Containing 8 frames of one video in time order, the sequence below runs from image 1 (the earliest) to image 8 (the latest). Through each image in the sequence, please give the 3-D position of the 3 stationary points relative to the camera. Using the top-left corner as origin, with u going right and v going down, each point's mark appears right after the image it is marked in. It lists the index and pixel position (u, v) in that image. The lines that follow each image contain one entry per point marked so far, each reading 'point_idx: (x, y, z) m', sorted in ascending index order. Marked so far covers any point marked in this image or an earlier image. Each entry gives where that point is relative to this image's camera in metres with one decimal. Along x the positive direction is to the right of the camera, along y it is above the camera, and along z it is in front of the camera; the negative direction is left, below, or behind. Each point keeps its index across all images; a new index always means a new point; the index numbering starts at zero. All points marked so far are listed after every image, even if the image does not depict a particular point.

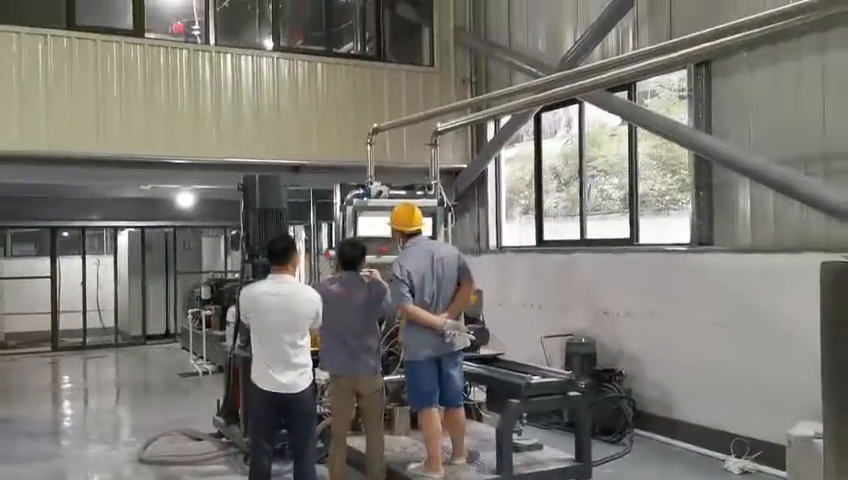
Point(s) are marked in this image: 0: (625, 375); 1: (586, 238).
0: (+1.5, -1.0, +5.9) m
1: (+1.4, 0.0, +6.5) m
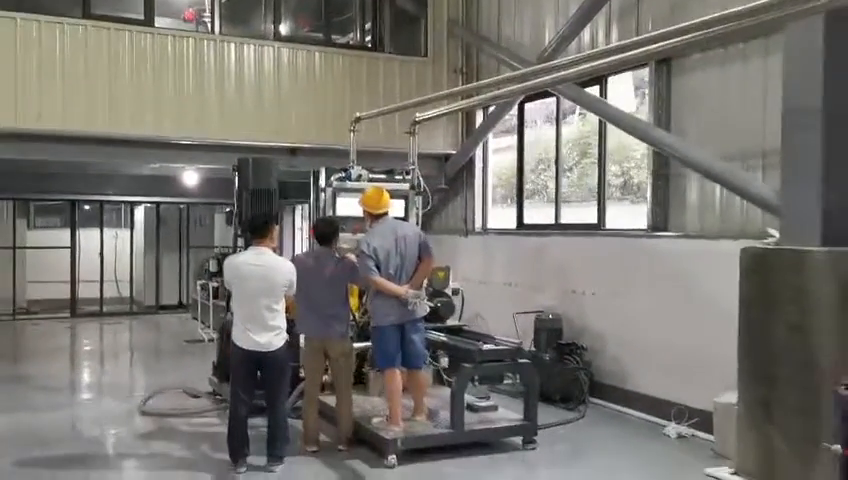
0: (+1.3, -0.9, +6.3) m
1: (+1.2, +0.2, +7.0) m
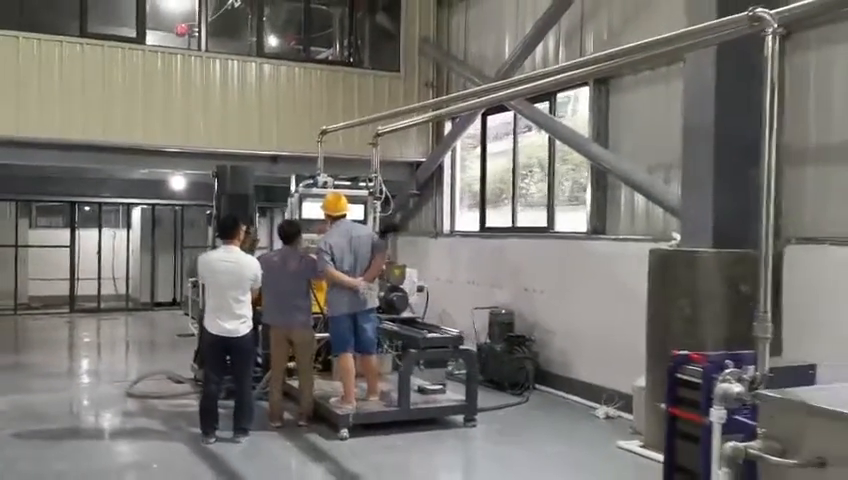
0: (+1.0, -0.9, +7.0) m
1: (+0.9, +0.1, +7.6) m
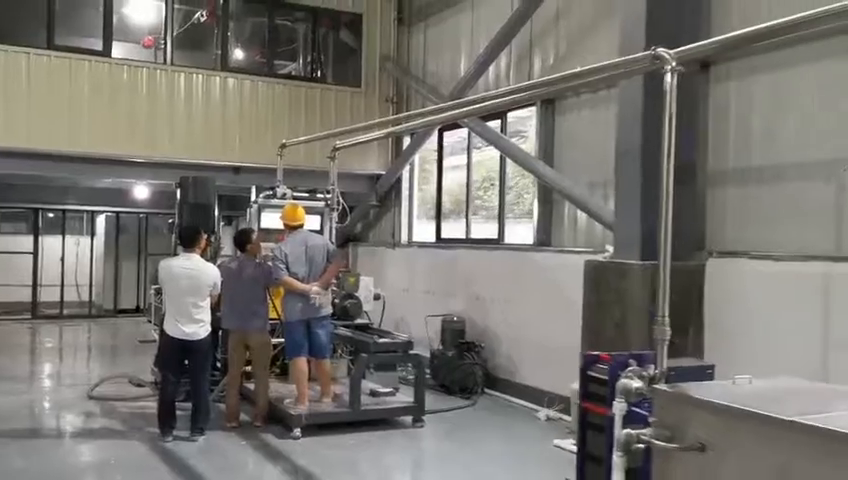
0: (+0.6, -1.0, +7.3) m
1: (+0.5, 0.0, +8.0) m
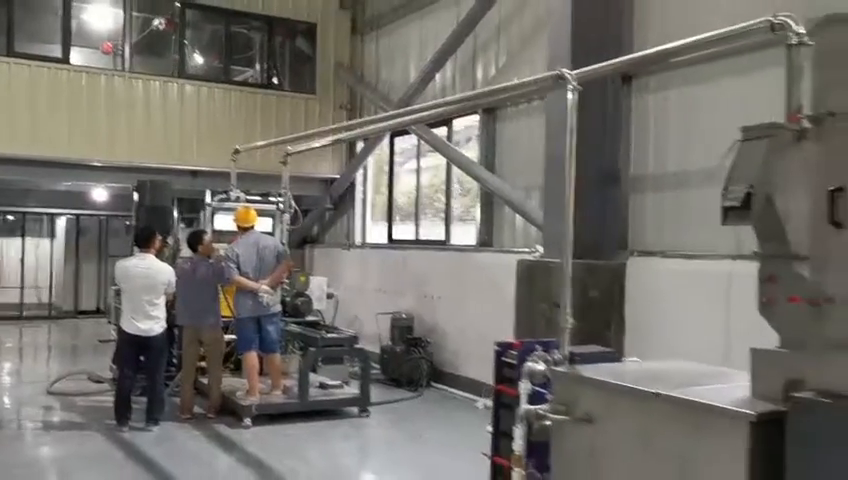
0: (+0.1, -1.0, +7.7) m
1: (-0.1, 0.0, +8.3) m
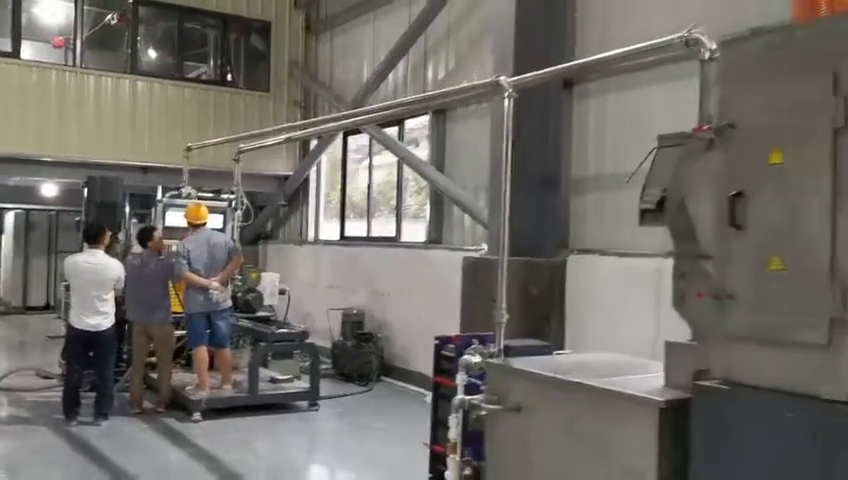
0: (-0.4, -1.0, +7.8) m
1: (-0.6, +0.1, +8.5) m
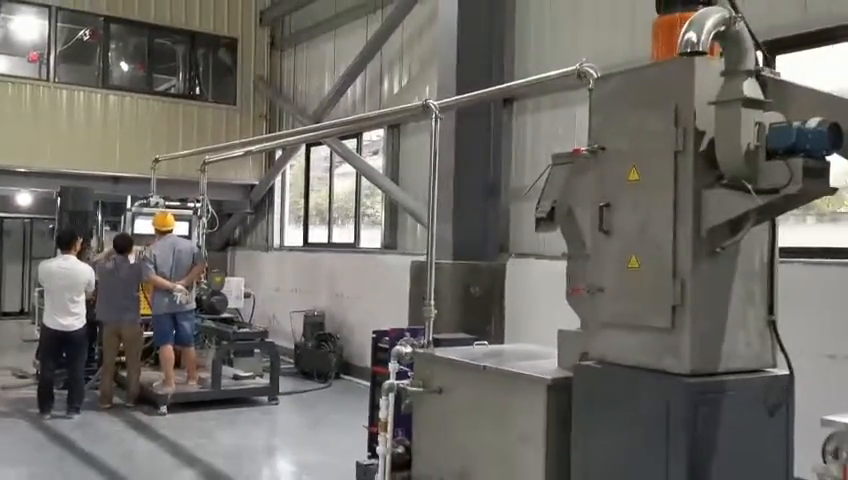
0: (-0.9, -1.0, +8.3) m
1: (-1.0, 0.0, +8.9) m
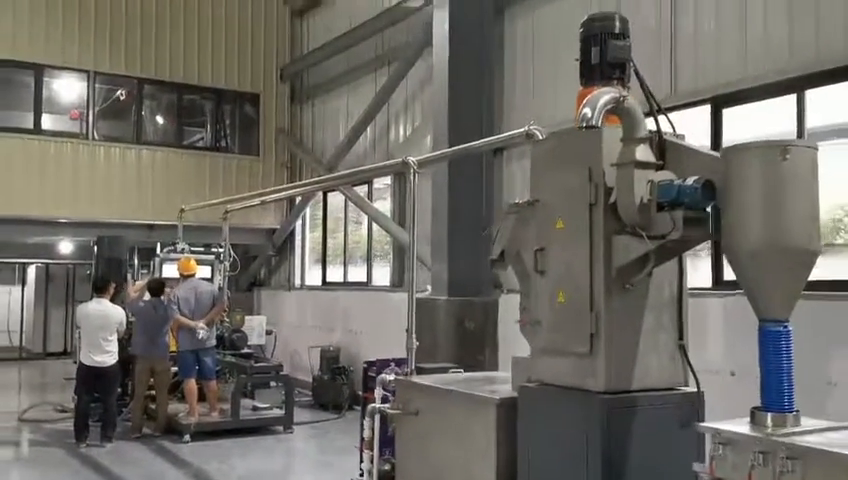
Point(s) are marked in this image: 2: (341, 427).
0: (-0.8, -1.5, +8.8) m
1: (-0.9, -0.5, +9.5) m
2: (-0.8, -1.8, +7.6) m
